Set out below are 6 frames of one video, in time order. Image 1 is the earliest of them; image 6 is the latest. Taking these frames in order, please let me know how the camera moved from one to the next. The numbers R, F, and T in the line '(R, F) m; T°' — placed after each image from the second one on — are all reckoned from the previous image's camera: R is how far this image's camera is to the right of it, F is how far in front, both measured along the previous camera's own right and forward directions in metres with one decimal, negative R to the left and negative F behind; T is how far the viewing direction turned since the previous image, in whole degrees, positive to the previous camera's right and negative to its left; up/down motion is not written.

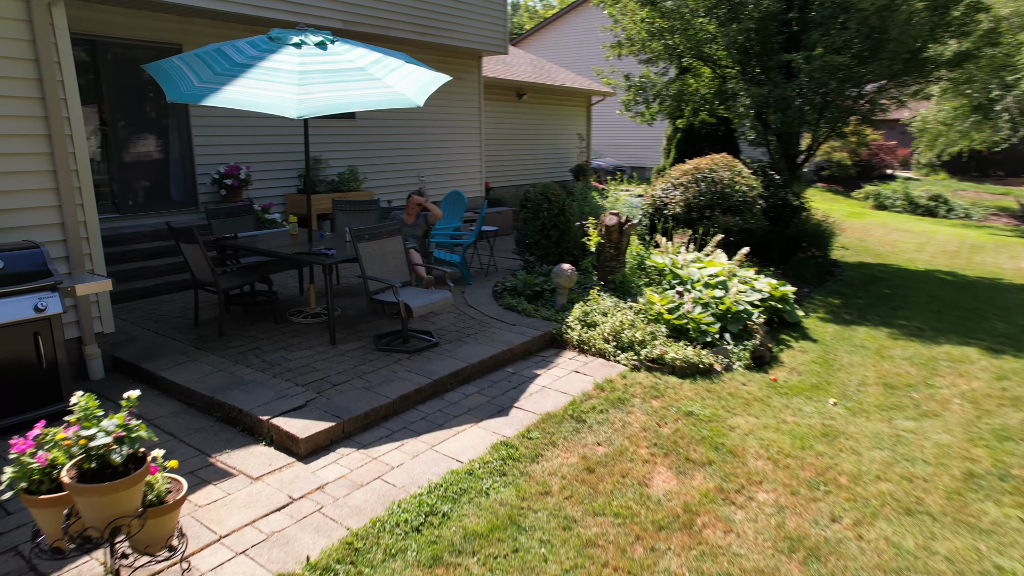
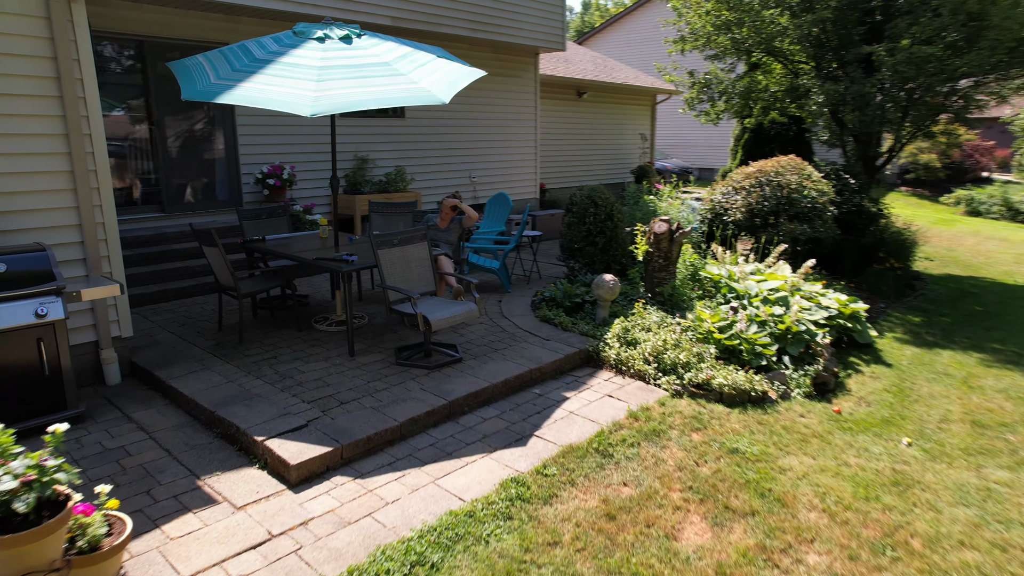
(+0.2, +0.4) m; -6°
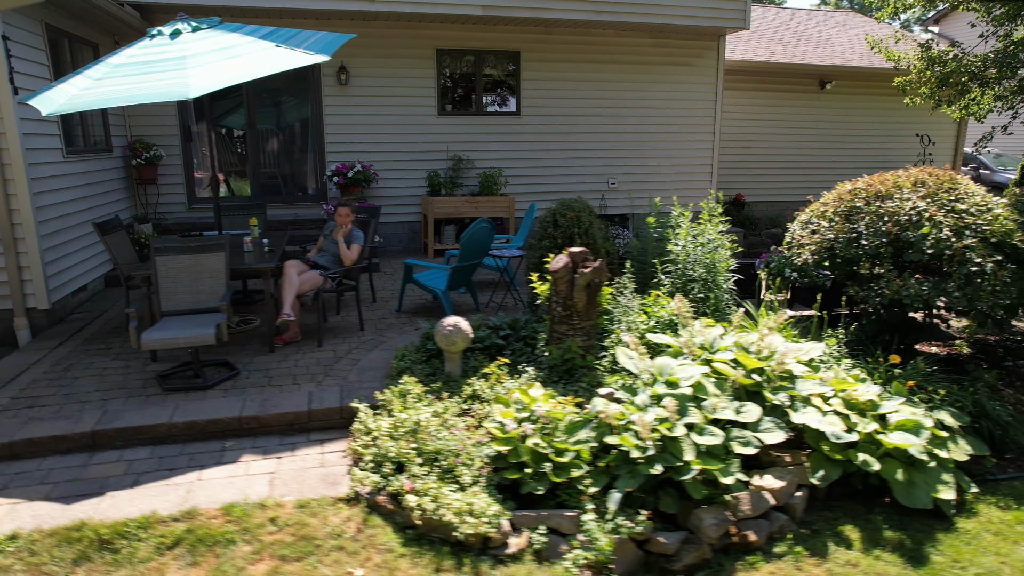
(+3.2, +2.1) m; -32°
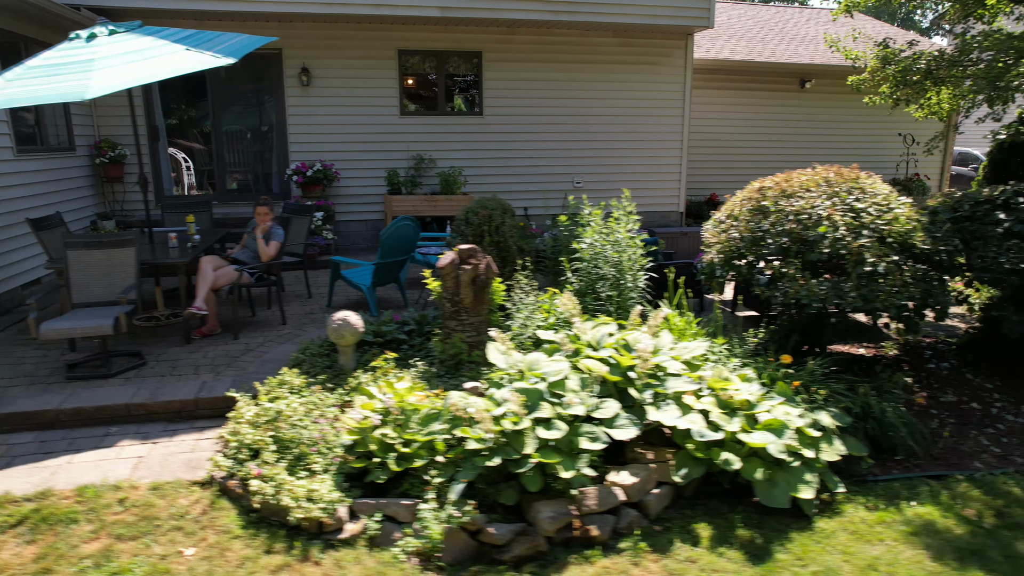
(+0.9, -0.1) m; -2°
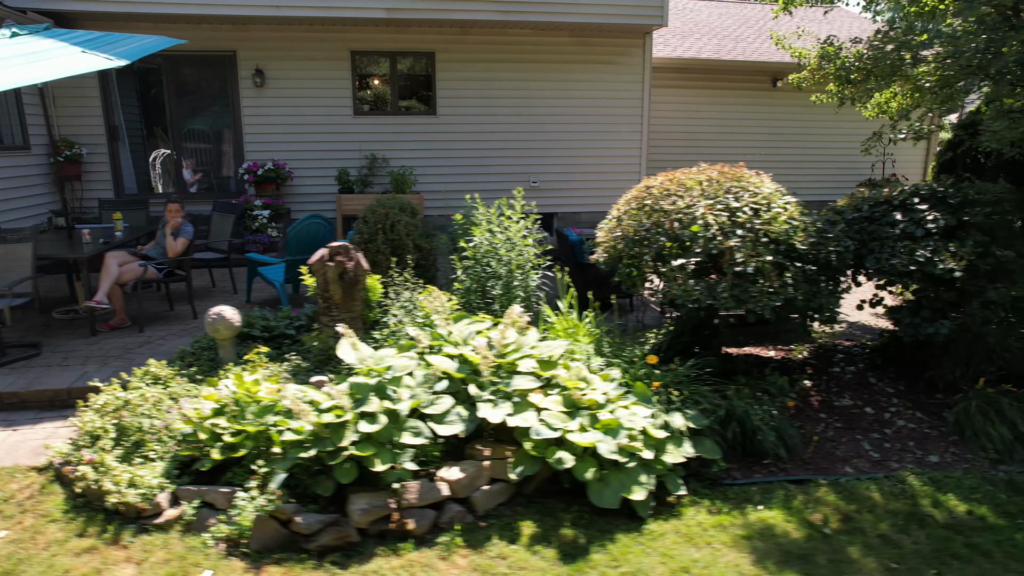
(+1.0, 0.0) m; -2°
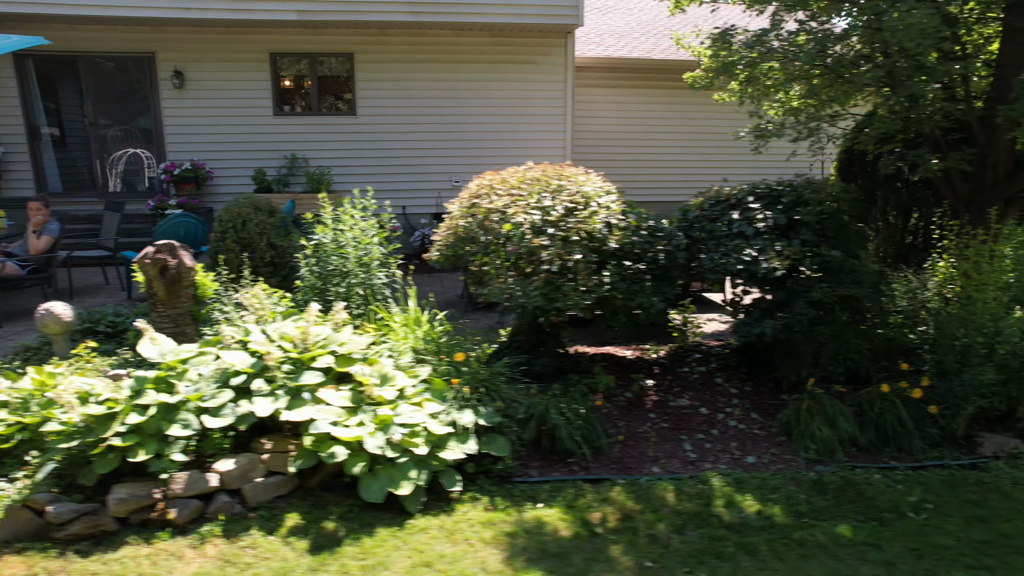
(+1.3, 0.0) m; -1°
